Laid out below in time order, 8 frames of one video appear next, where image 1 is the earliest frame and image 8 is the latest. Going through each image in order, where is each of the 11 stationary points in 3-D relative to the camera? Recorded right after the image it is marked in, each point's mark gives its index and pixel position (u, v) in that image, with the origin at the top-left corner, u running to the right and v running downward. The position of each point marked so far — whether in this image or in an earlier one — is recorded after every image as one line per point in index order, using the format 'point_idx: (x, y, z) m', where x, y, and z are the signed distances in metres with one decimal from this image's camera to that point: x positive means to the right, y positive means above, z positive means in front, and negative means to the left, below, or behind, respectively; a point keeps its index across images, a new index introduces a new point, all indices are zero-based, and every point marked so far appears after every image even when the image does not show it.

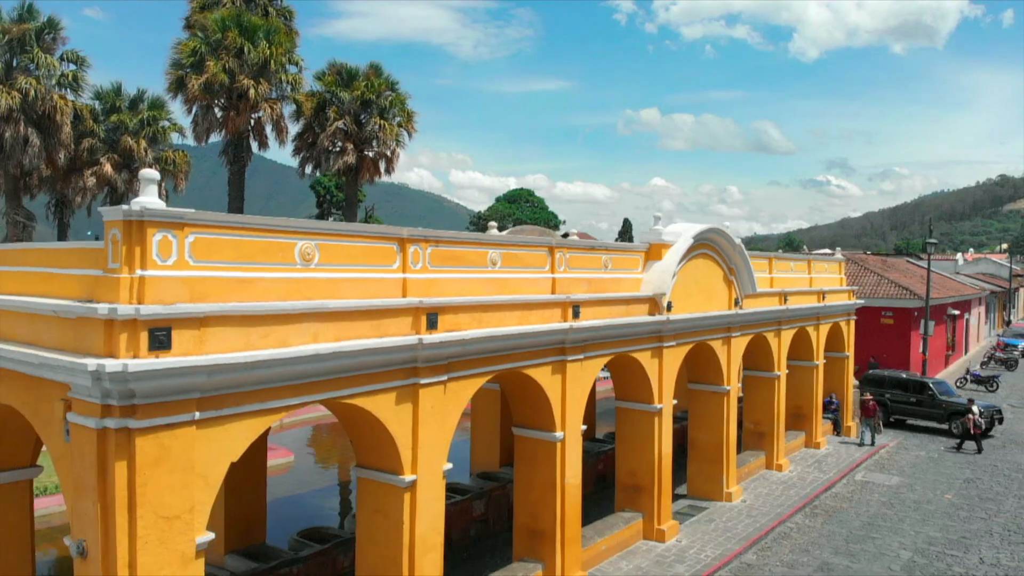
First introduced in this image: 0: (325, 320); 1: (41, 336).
0: (-1.4, -0.2, +5.5) m
1: (-3.1, -0.3, +4.8) m
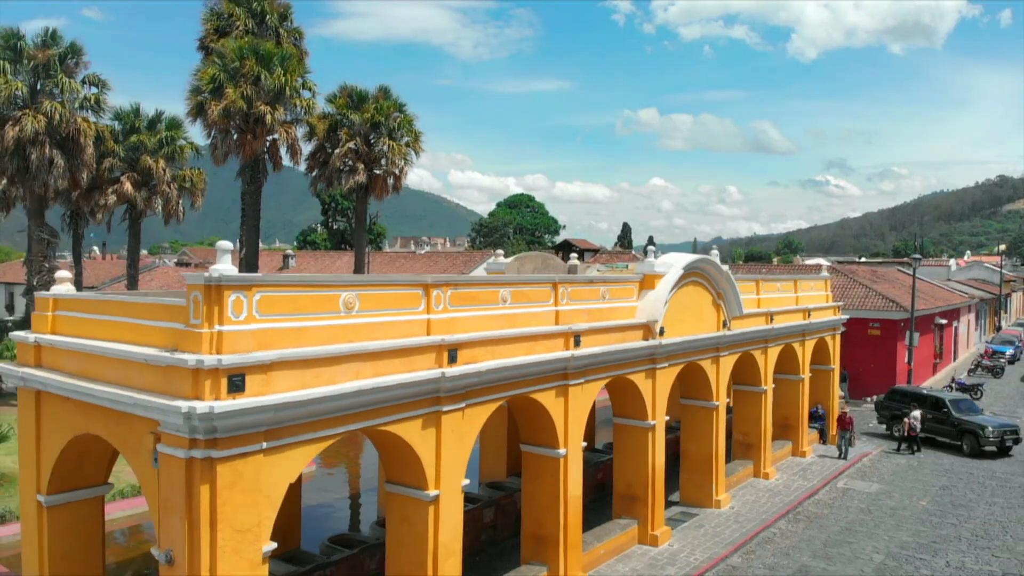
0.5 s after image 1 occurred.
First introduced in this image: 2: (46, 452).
0: (-1.3, -0.6, +6.4) m
1: (-3.0, -0.7, +5.8) m
2: (-4.3, -1.5, +6.7) m
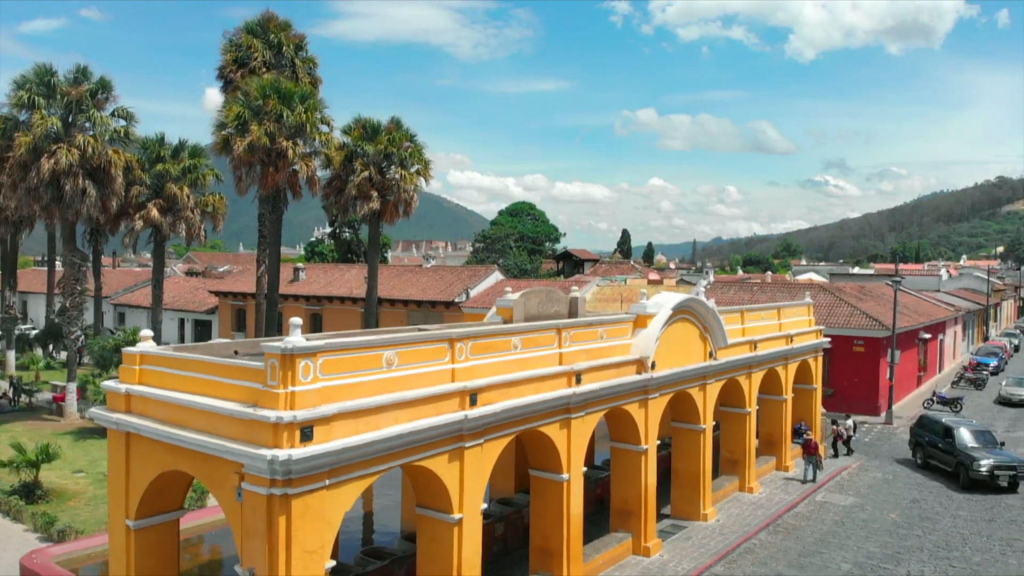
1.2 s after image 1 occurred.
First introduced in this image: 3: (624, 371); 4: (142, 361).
0: (-1.2, -1.3, +7.7) m
1: (-2.9, -1.4, +7.1) m
2: (-4.2, -2.2, +8.0) m
3: (+1.8, -1.3, +11.4) m
4: (-4.2, -0.8, +8.2) m
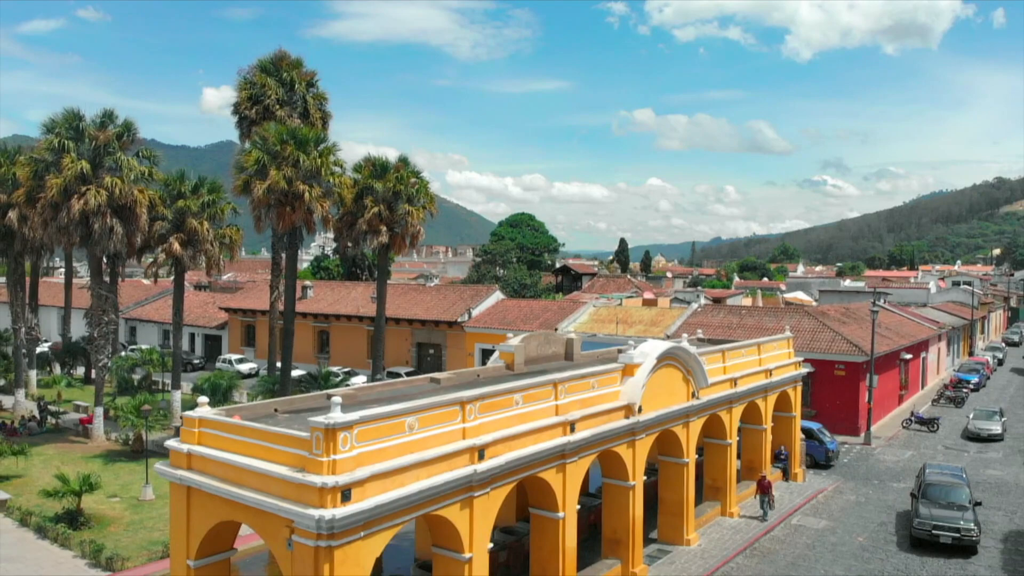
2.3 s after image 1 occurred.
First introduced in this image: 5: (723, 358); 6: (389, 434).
0: (-1.1, -2.3, +9.2) m
1: (-2.8, -2.3, +8.5) m
2: (-4.1, -3.1, +9.5) m
3: (+1.8, -2.3, +12.9) m
4: (-4.1, -1.8, +9.6) m
5: (+5.0, -1.6, +17.0) m
6: (-1.5, -1.8, +8.9) m
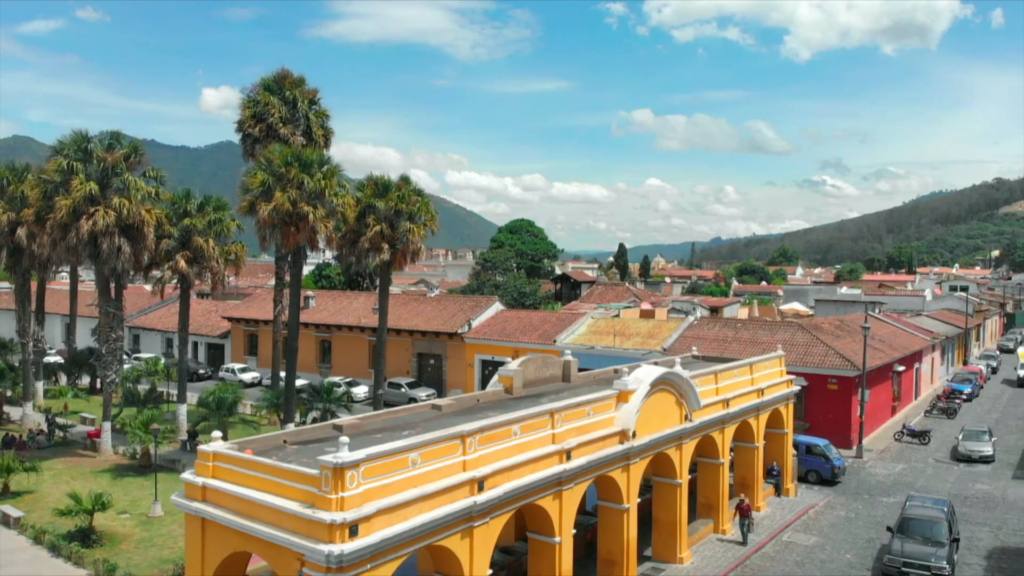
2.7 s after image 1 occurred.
0: (-1.2, -2.8, +9.7) m
1: (-2.8, -2.9, +9.0) m
2: (-4.2, -3.7, +10.0) m
3: (+1.8, -2.9, +13.4) m
4: (-4.2, -2.4, +10.1) m
5: (+5.0, -2.2, +17.6) m
6: (-1.5, -2.4, +9.4) m
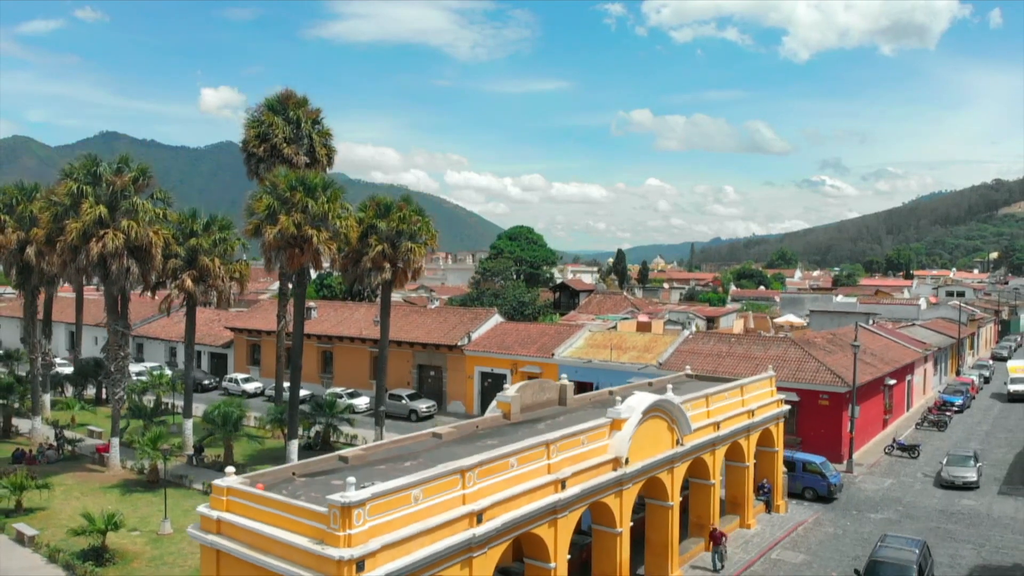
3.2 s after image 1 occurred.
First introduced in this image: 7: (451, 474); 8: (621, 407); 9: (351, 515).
0: (-1.2, -3.5, +10.3) m
1: (-2.9, -3.6, +9.6) m
2: (-4.2, -4.4, +10.6) m
3: (+1.7, -3.5, +14.0) m
4: (-4.2, -3.0, +10.7) m
5: (+4.9, -2.9, +18.2) m
6: (-1.6, -3.0, +10.0) m
7: (-0.9, -2.8, +10.9) m
8: (+2.2, -2.5, +14.9) m
9: (-2.1, -2.9, +9.4) m
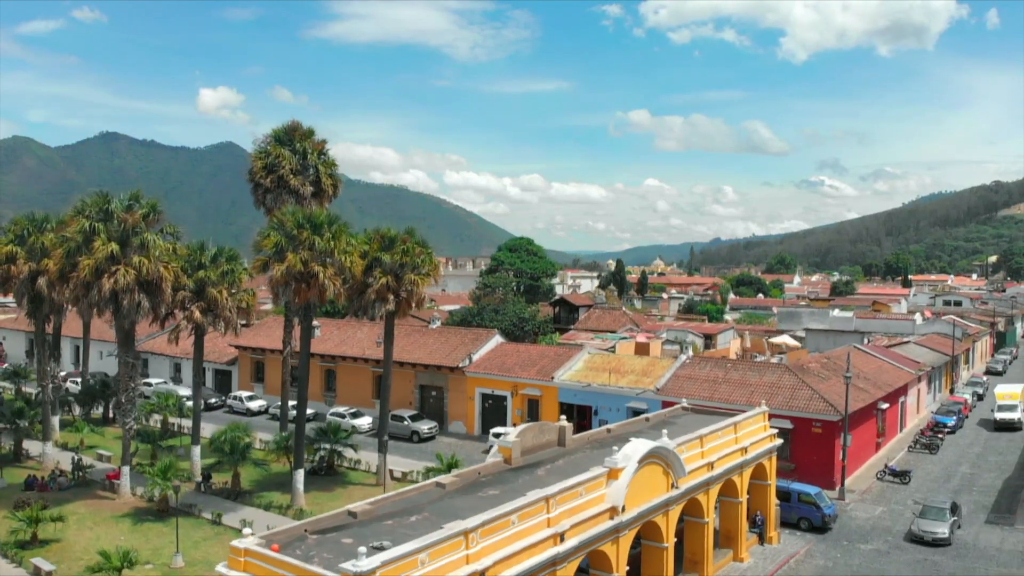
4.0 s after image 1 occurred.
0: (-1.2, -4.6, +10.9) m
1: (-2.9, -4.7, +10.3) m
2: (-4.2, -5.5, +11.2) m
3: (+1.8, -4.7, +14.7) m
4: (-4.2, -4.2, +11.4) m
5: (+4.9, -4.0, +18.8) m
6: (-1.6, -4.2, +10.7) m
7: (-0.9, -3.9, +11.5) m
8: (+2.3, -3.6, +15.5) m
9: (-2.1, -4.1, +10.0) m
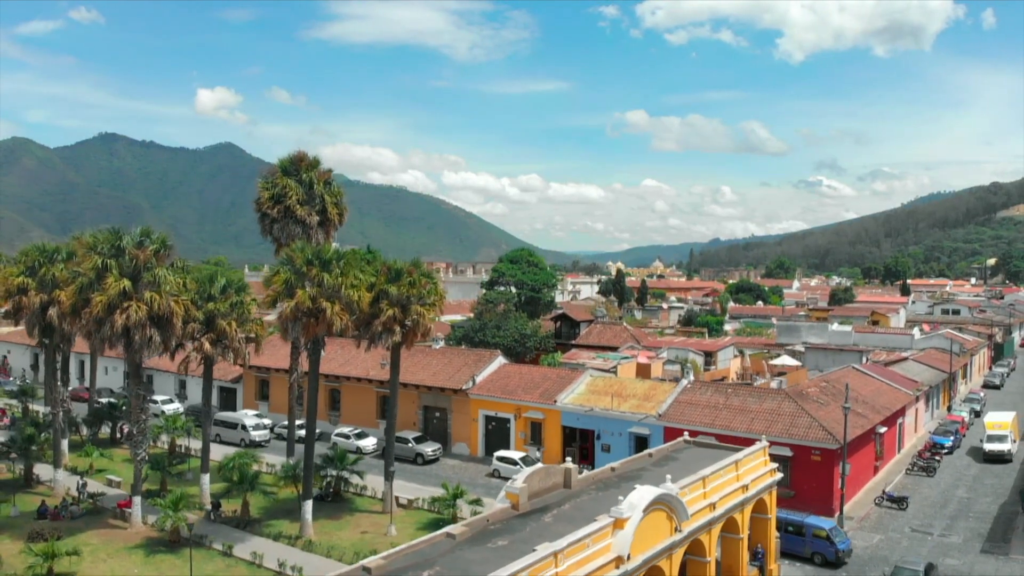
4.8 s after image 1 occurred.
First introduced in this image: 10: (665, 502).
0: (-1.0, -5.8, +11.4) m
1: (-2.7, -5.9, +10.8) m
2: (-4.0, -6.7, +11.7) m
3: (+1.9, -5.8, +15.1) m
4: (-4.0, -5.4, +11.8) m
5: (+5.1, -5.2, +19.3) m
6: (-1.4, -5.4, +11.2) m
7: (-0.7, -5.1, +12.0) m
8: (+2.5, -4.8, +16.0) m
9: (-1.9, -5.3, +10.5) m
10: (+3.6, -5.1, +17.1) m
